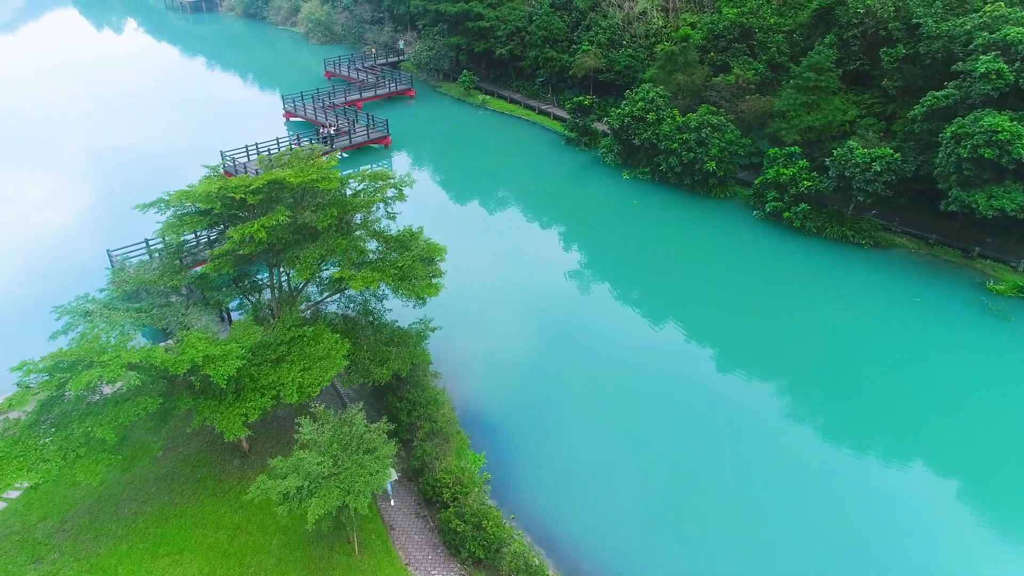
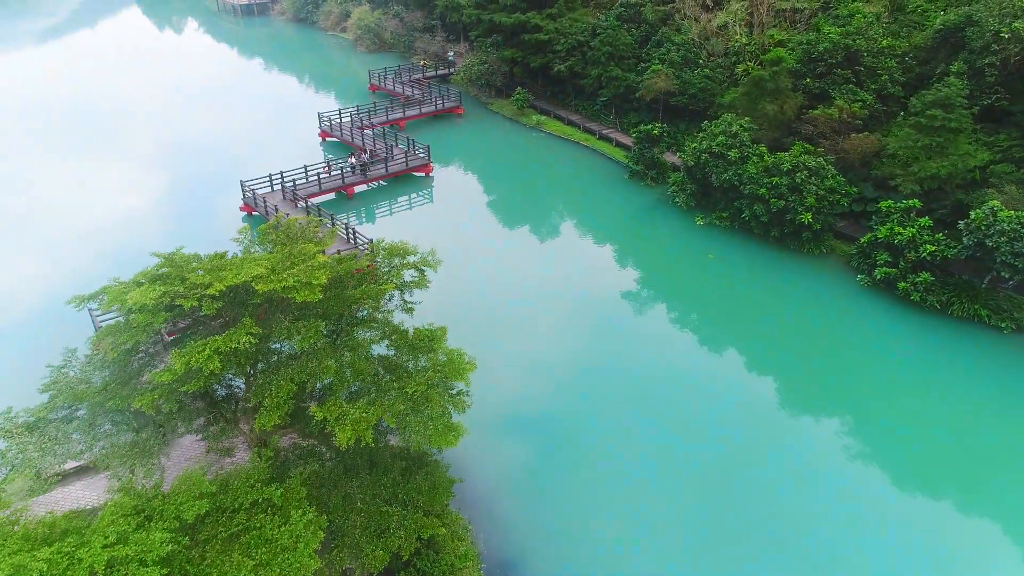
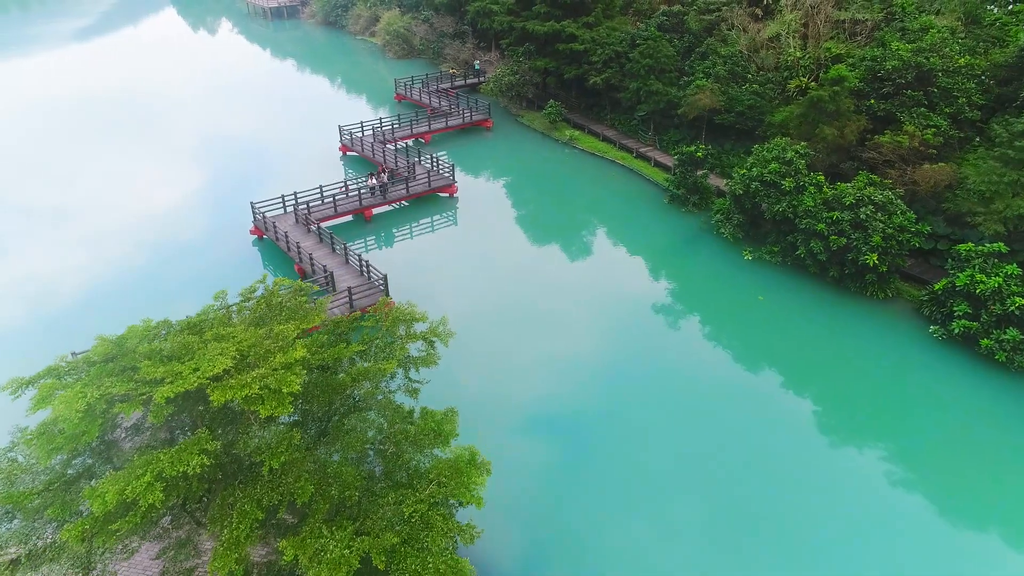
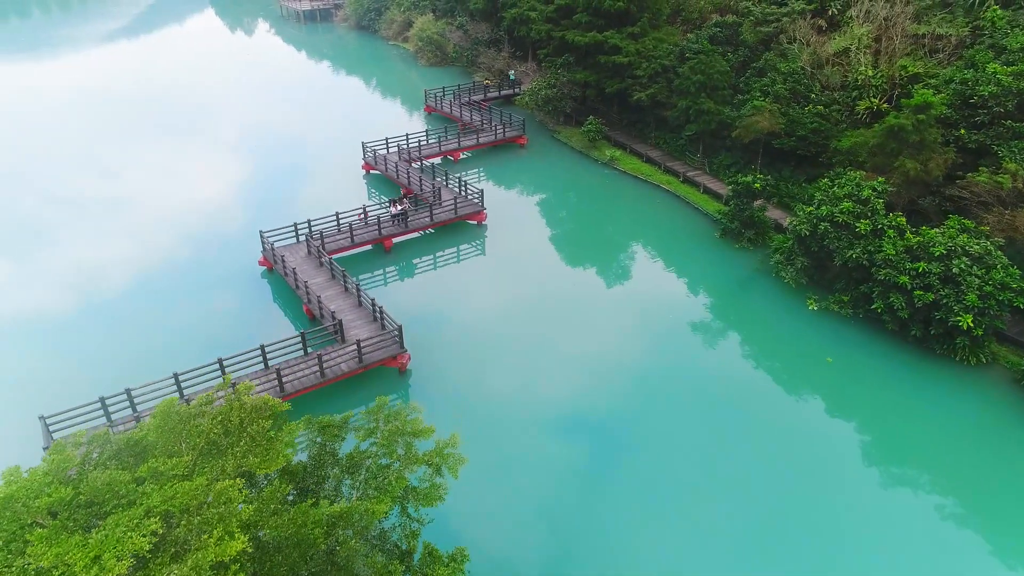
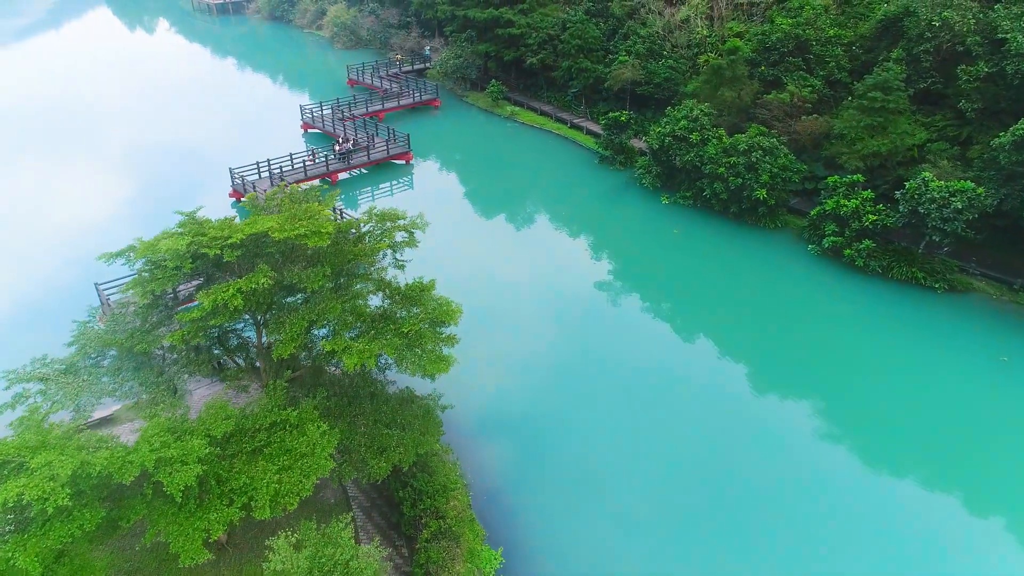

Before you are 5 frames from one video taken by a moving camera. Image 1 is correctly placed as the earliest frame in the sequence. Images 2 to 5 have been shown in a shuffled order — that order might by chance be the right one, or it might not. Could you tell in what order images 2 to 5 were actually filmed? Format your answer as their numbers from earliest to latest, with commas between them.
5, 2, 3, 4
